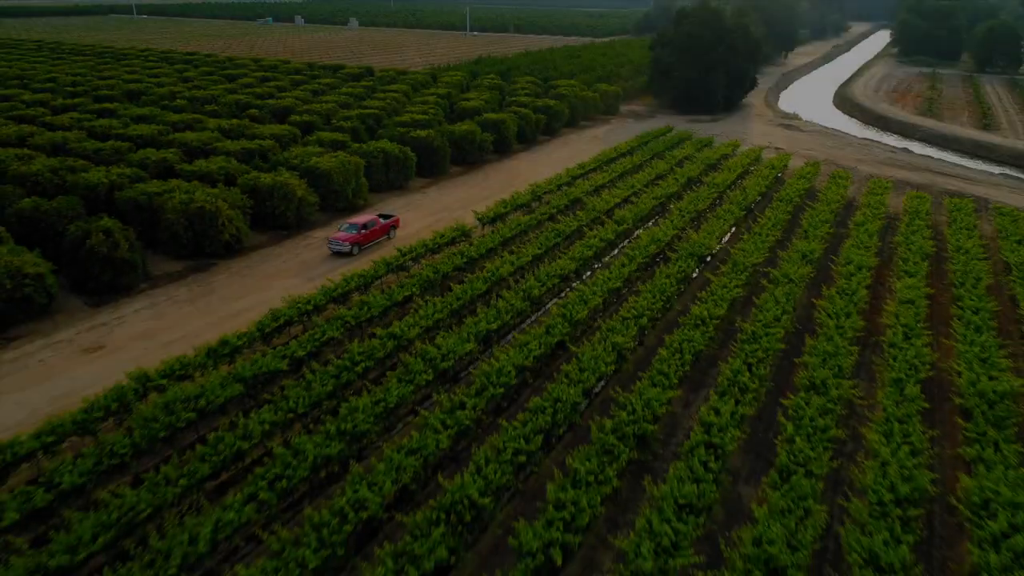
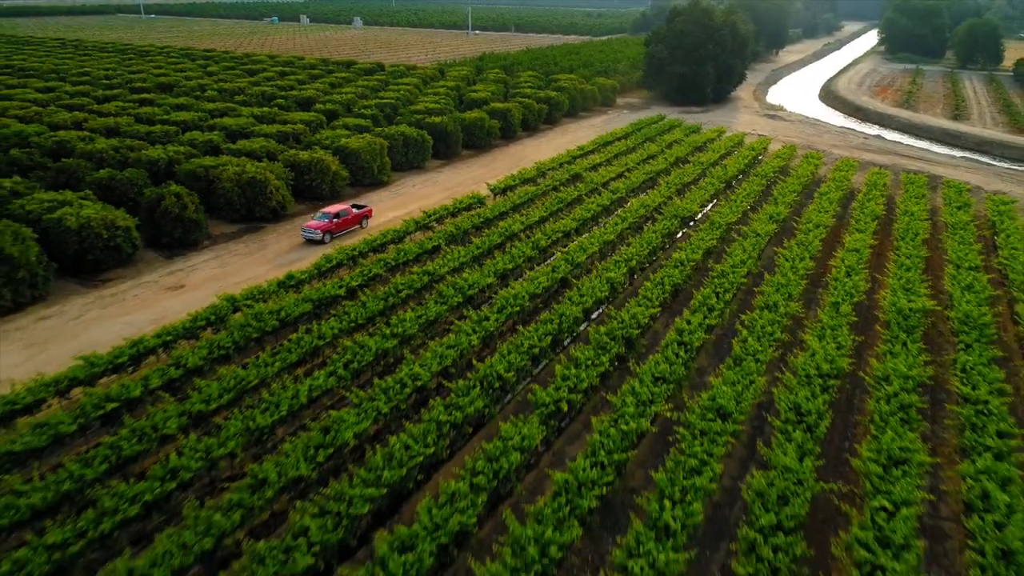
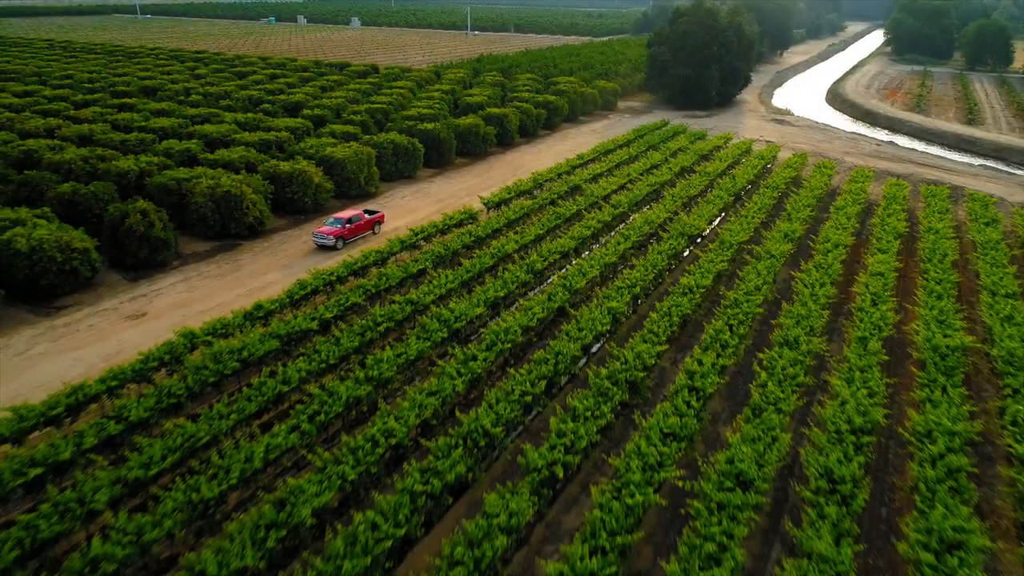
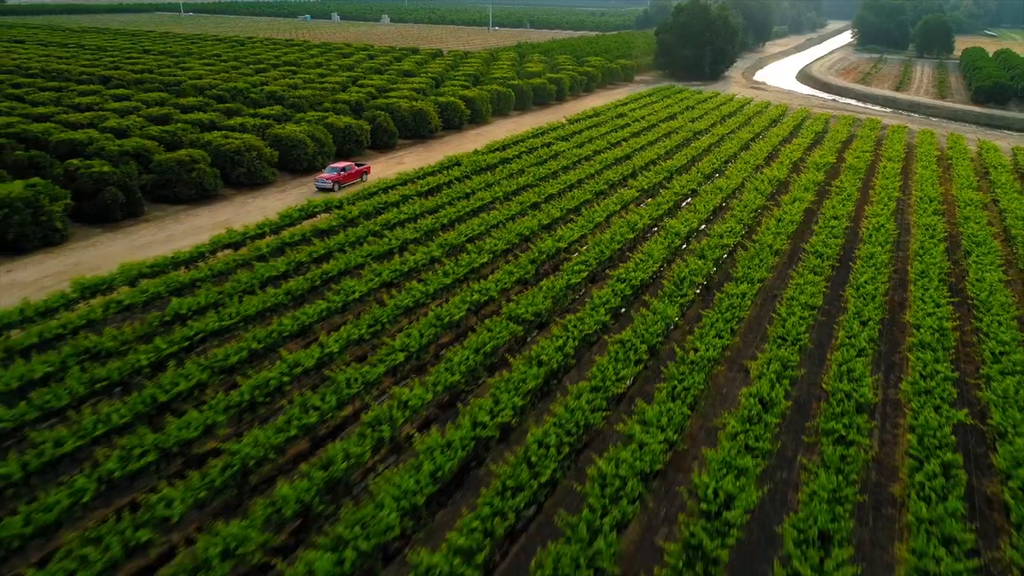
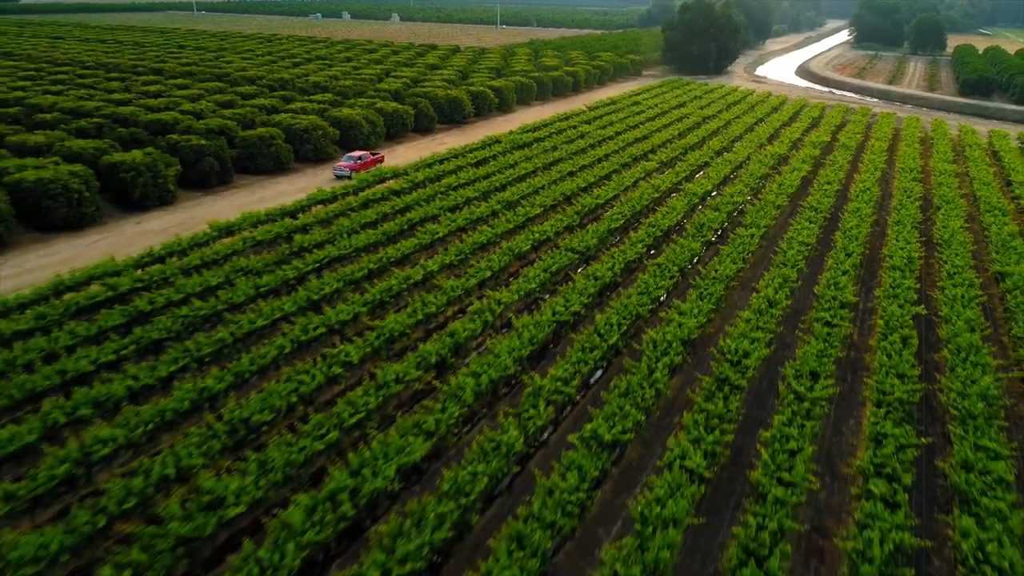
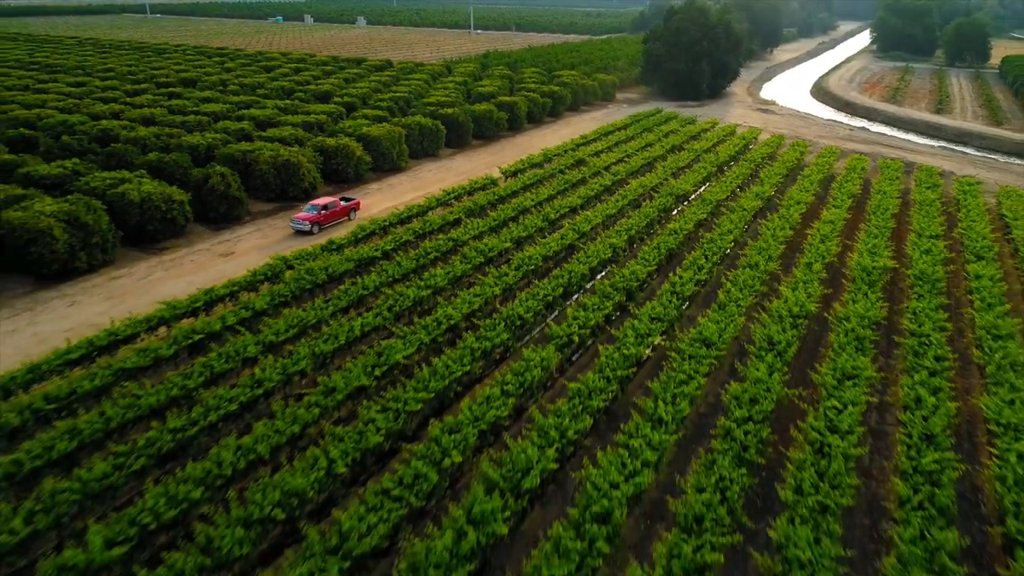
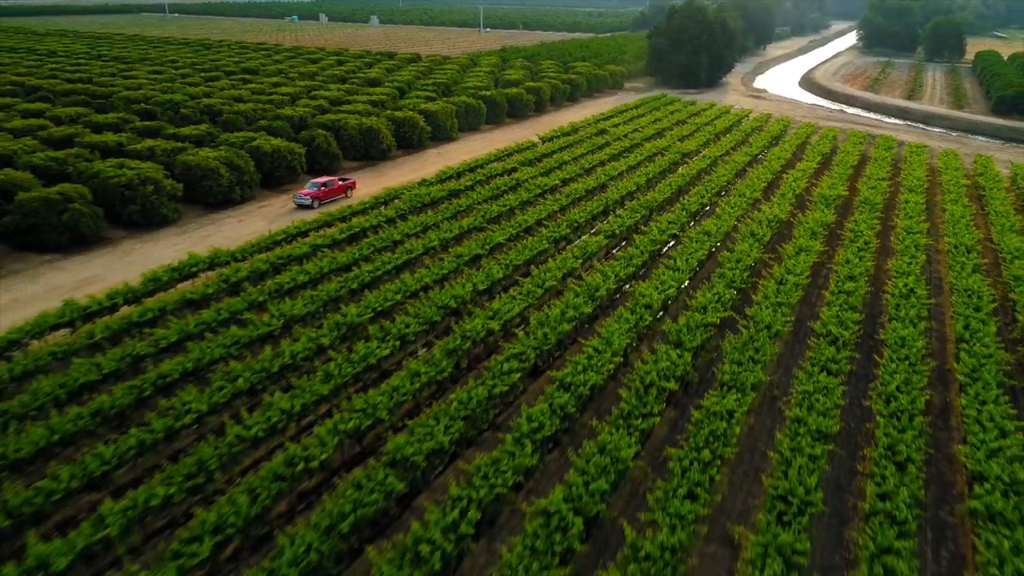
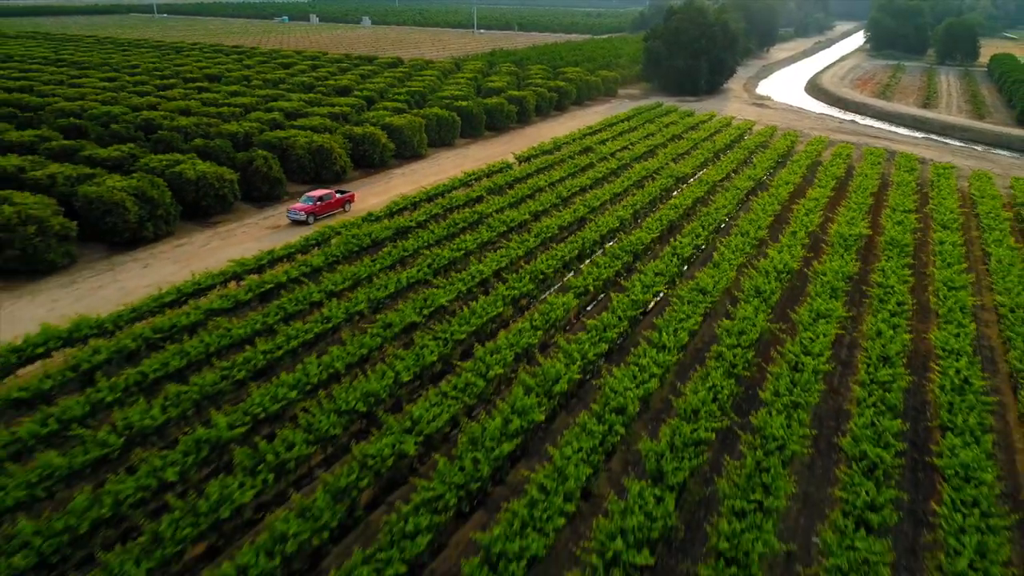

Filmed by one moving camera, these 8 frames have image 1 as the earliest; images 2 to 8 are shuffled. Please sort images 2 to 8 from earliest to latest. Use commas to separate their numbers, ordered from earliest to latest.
3, 2, 6, 8, 7, 4, 5
